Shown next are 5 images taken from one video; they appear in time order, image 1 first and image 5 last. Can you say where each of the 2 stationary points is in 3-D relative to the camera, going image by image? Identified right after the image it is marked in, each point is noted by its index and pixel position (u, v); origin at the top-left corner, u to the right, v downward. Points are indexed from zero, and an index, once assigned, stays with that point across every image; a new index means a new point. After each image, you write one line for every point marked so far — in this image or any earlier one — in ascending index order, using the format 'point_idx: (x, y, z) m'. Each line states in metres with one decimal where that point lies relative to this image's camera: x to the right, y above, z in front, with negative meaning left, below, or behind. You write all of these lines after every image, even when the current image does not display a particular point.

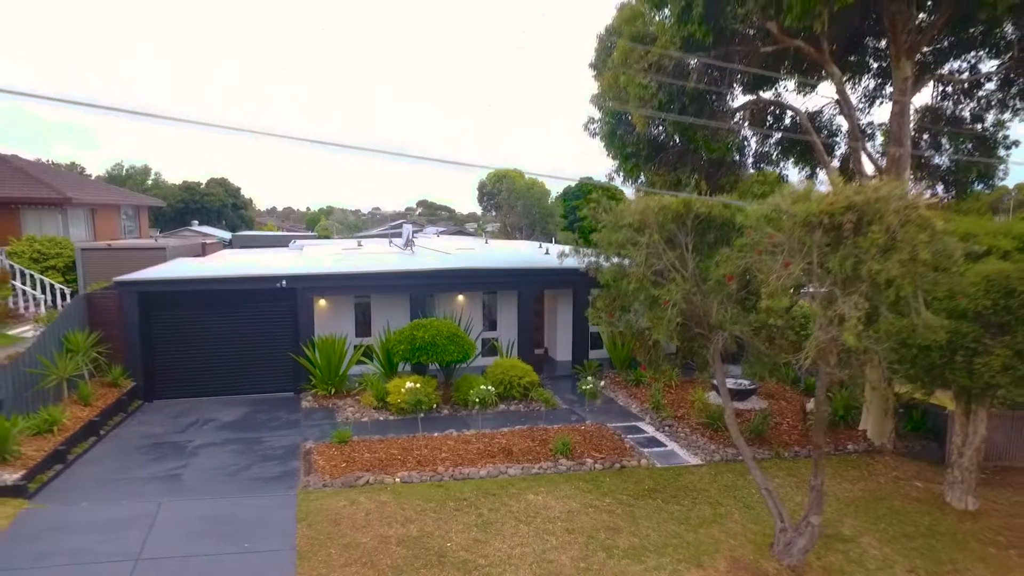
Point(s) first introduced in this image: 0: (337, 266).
0: (-3.8, +0.5, +13.4) m
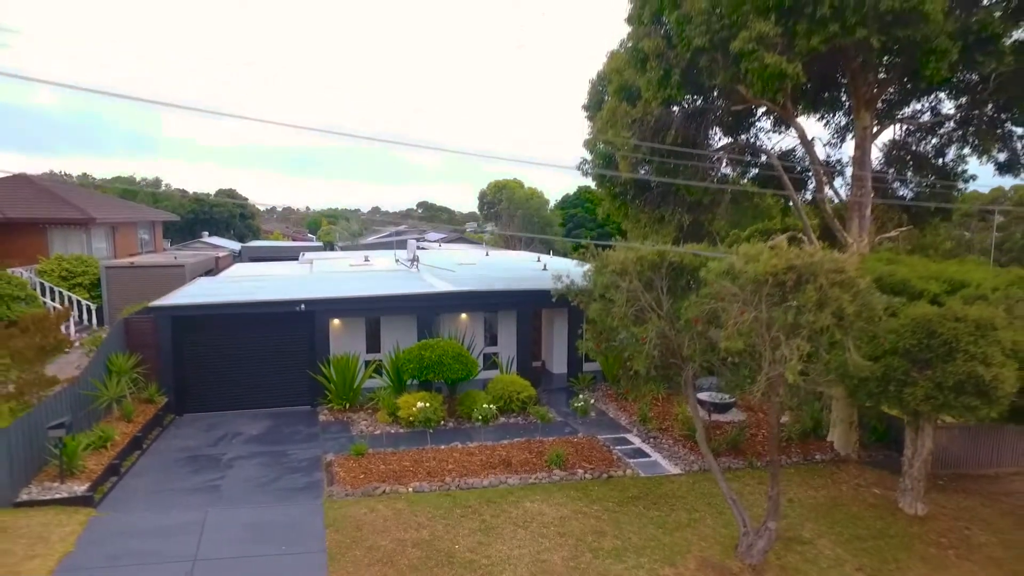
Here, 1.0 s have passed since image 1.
0: (-3.9, 0.0, +14.5) m
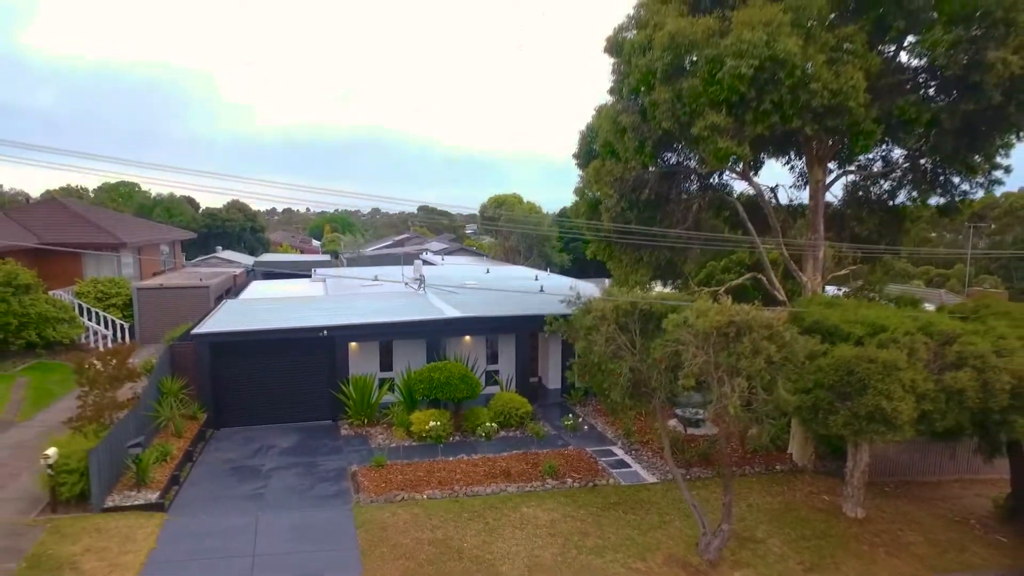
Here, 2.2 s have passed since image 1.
0: (-3.9, -0.7, +16.2) m
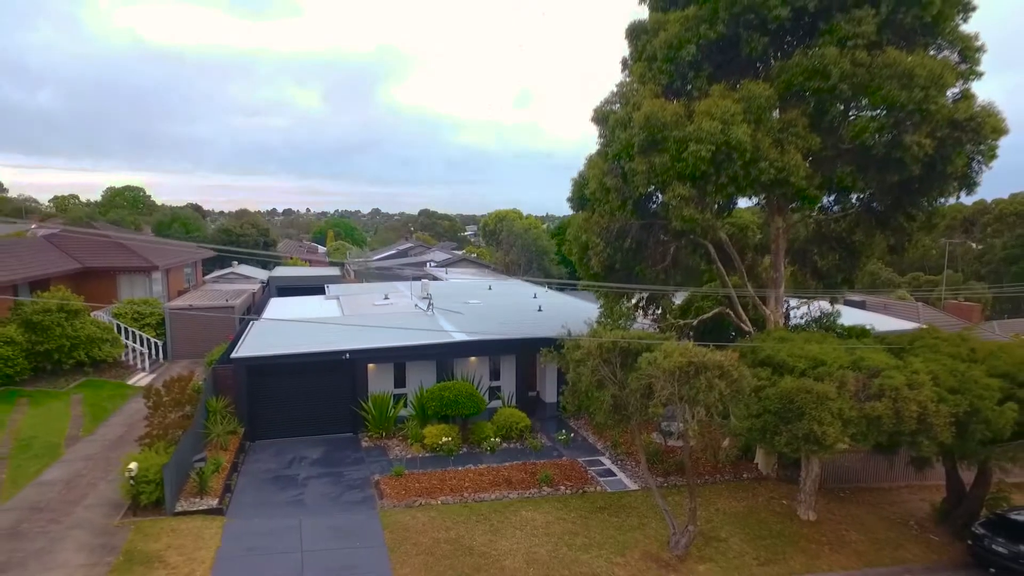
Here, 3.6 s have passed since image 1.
0: (-3.9, -1.5, +18.2) m
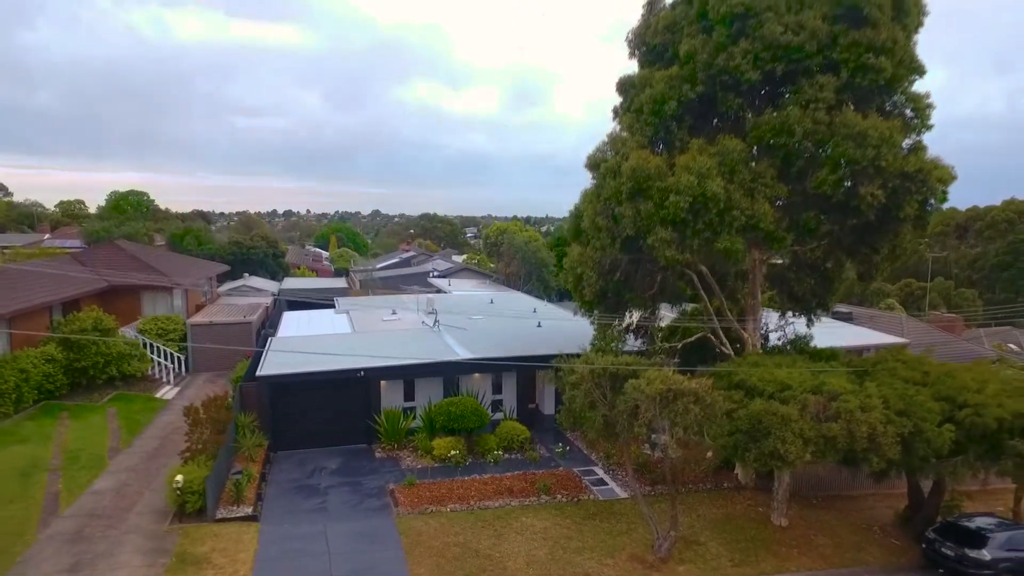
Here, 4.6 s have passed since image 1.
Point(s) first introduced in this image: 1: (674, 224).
0: (-3.8, -2.2, +19.7) m
1: (+3.5, +1.4, +13.0) m
